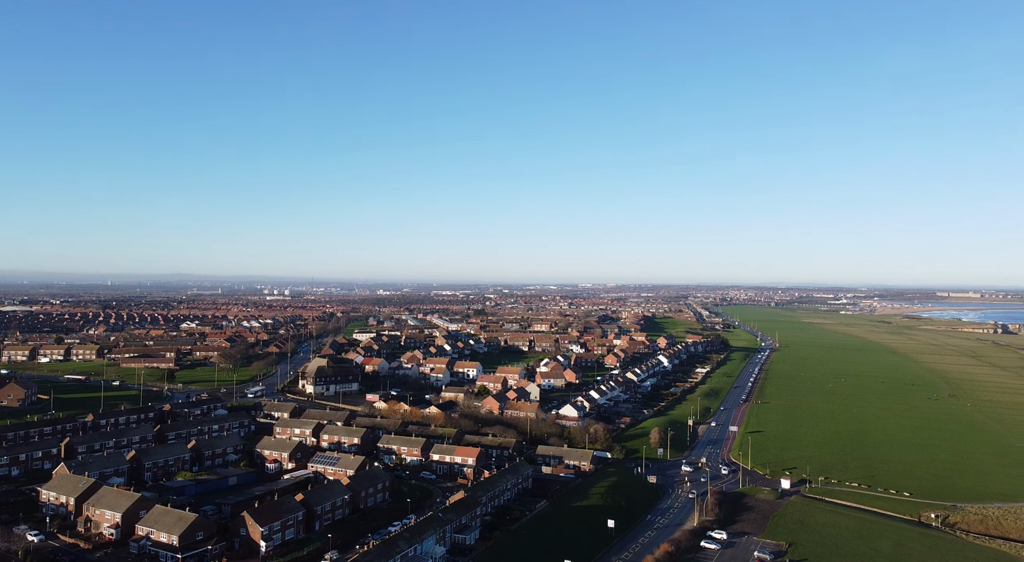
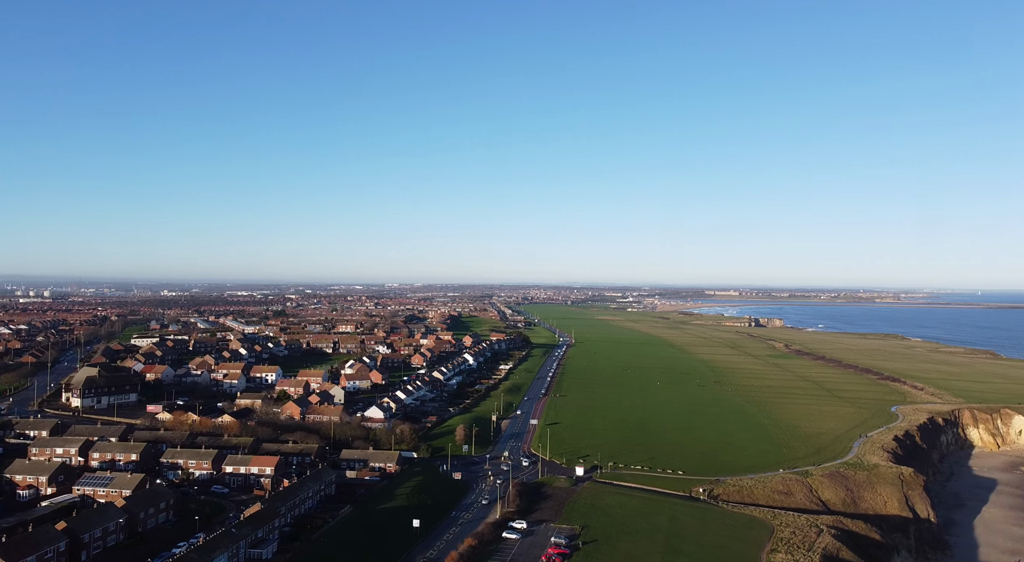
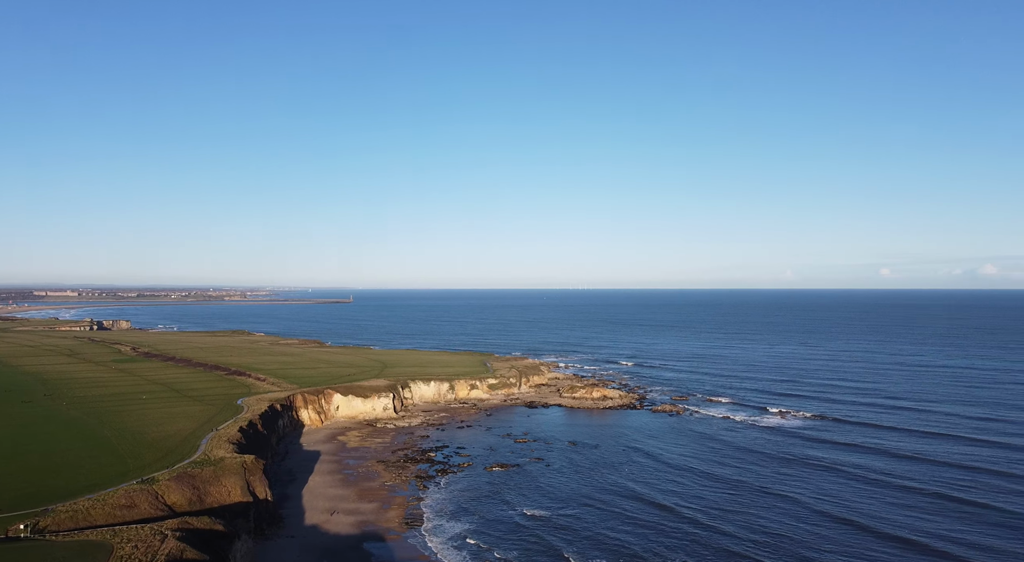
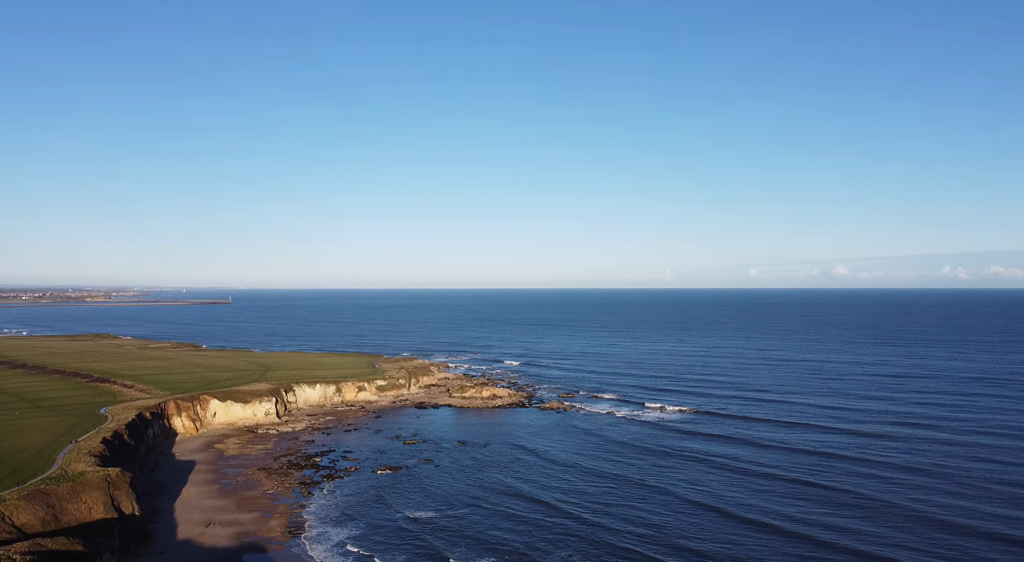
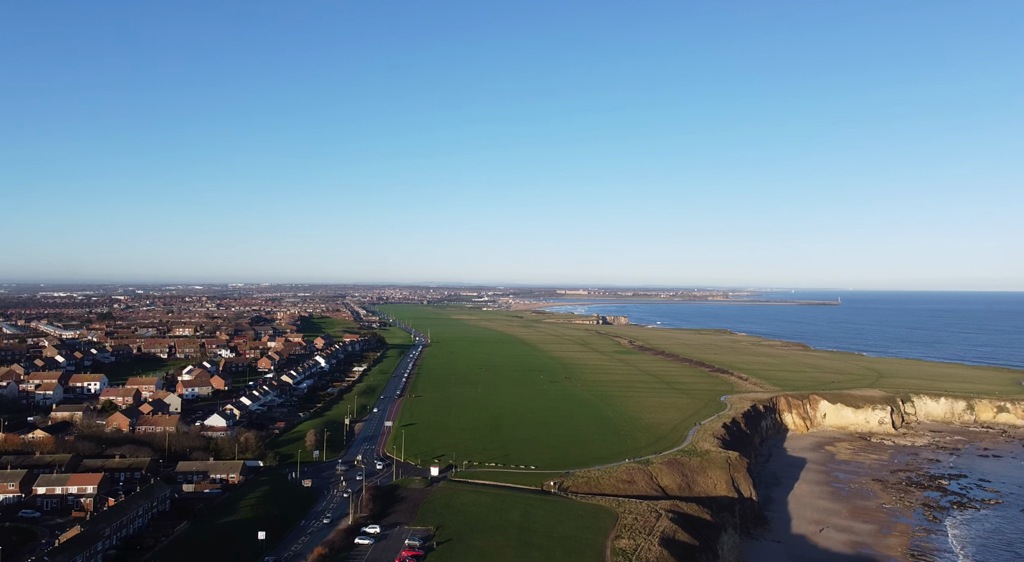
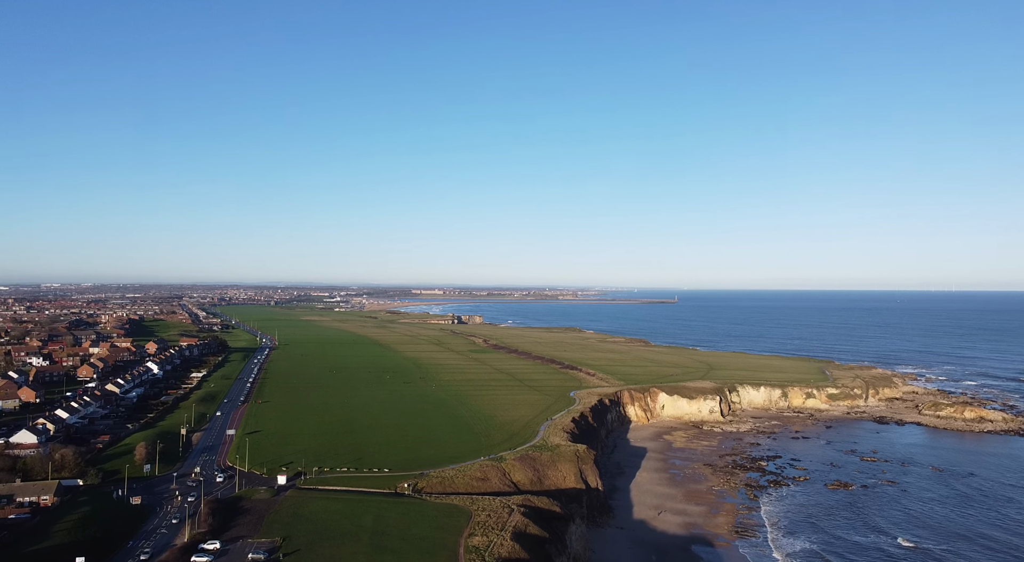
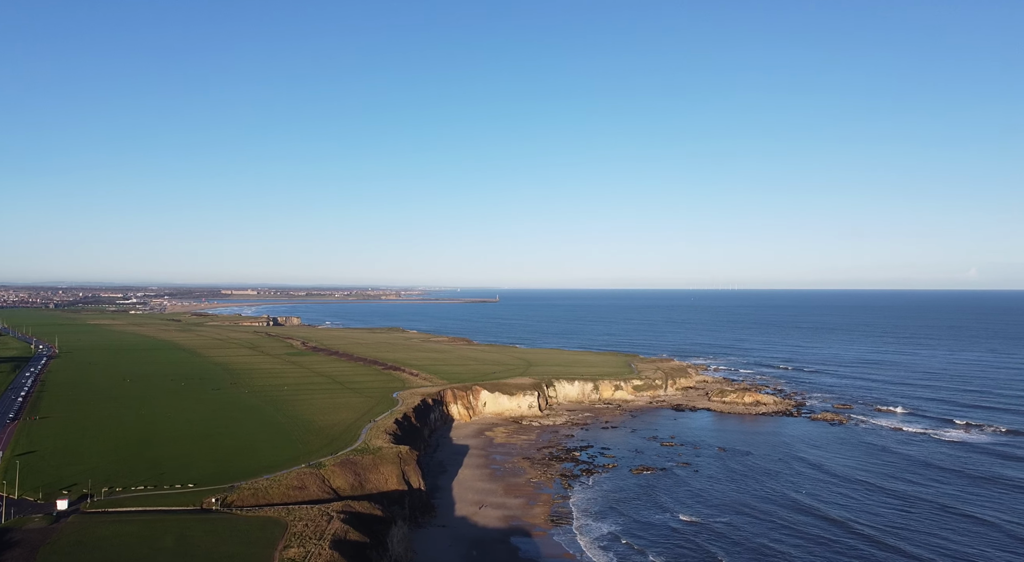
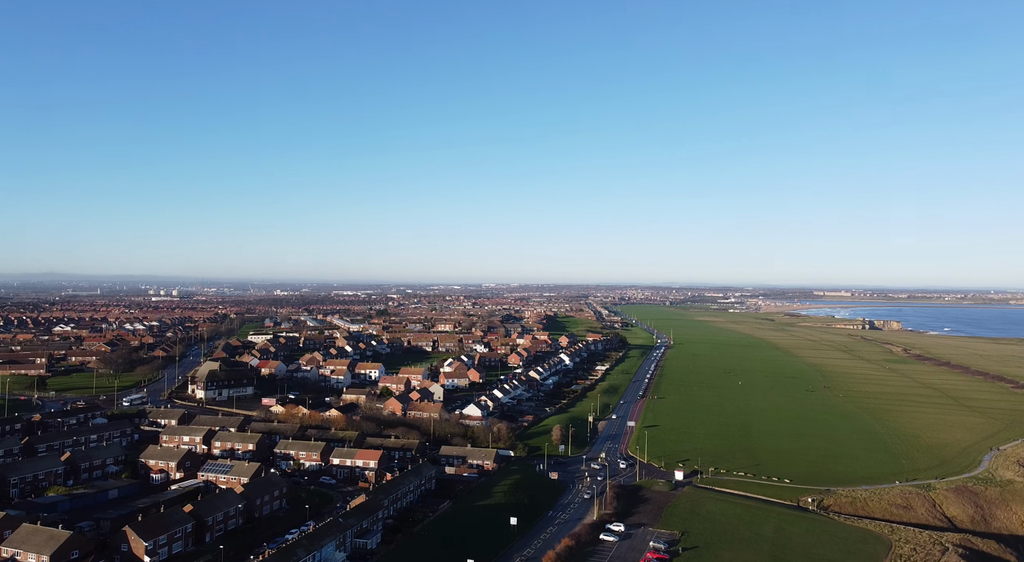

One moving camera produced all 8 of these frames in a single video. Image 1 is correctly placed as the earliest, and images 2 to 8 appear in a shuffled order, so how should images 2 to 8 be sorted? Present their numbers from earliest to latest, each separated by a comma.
8, 2, 5, 6, 7, 3, 4
